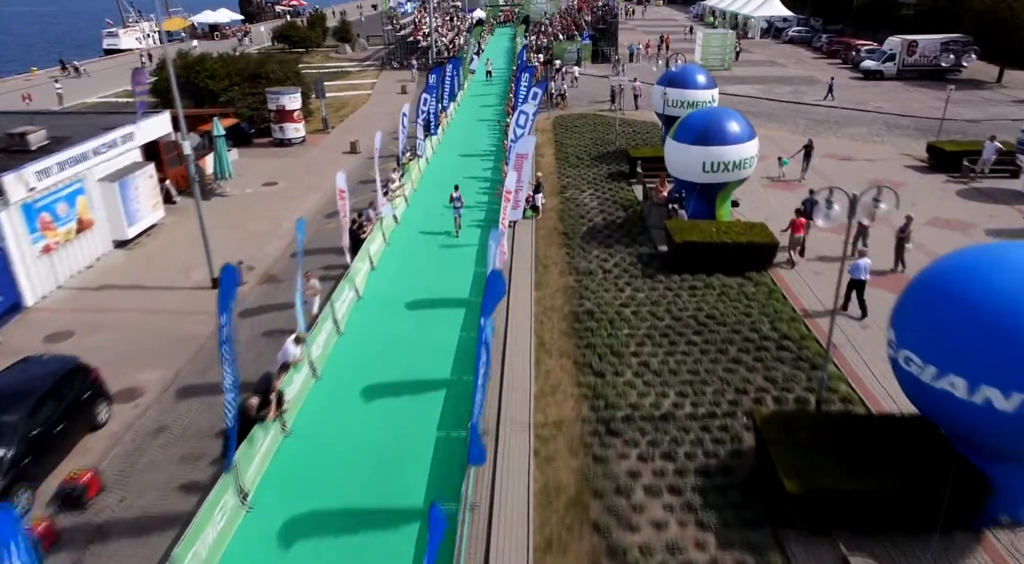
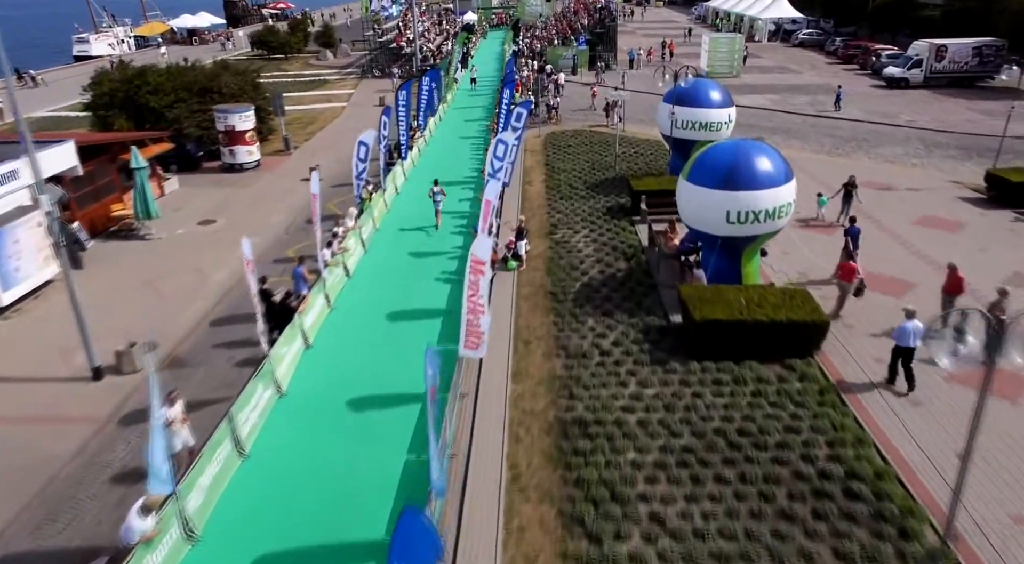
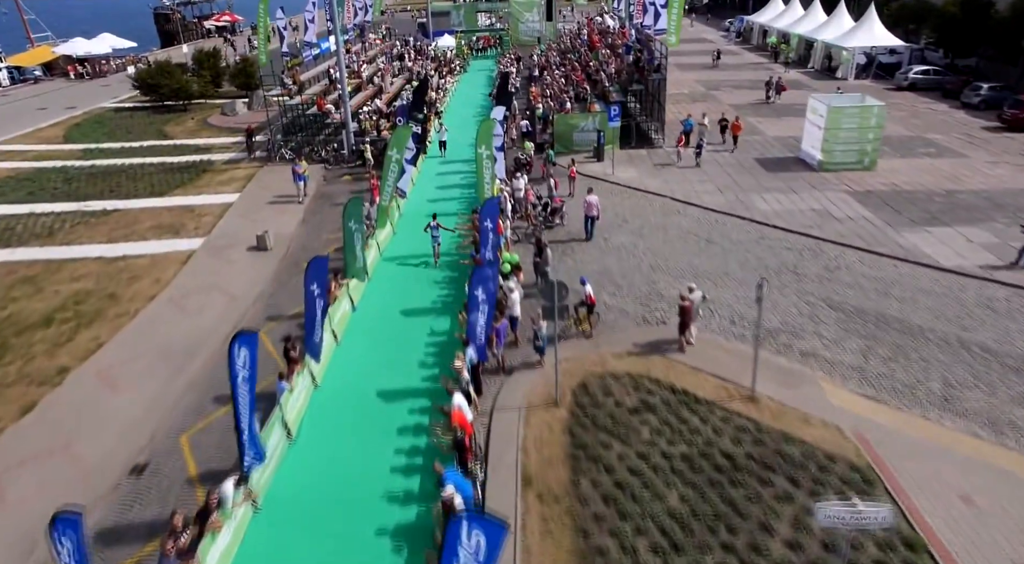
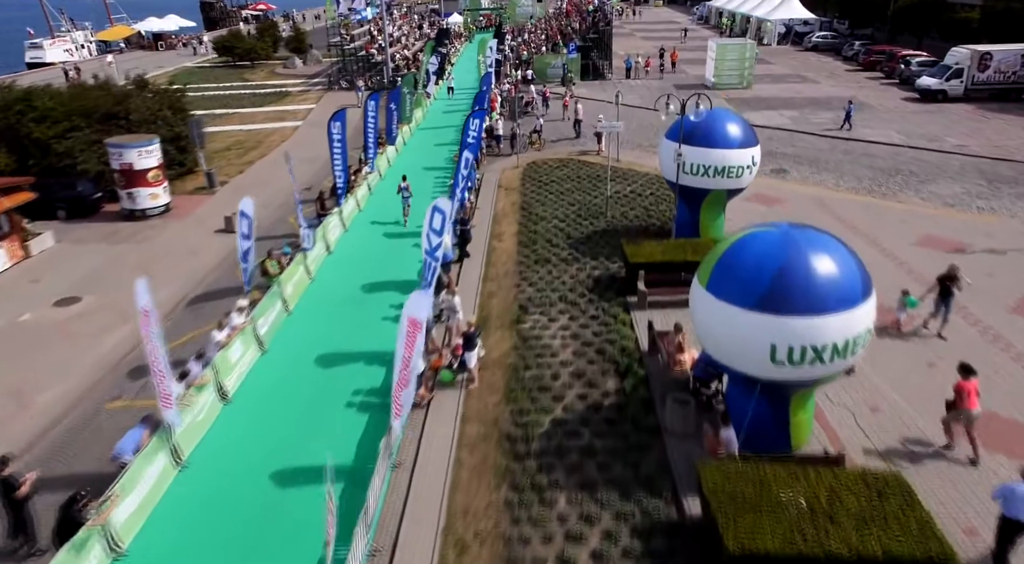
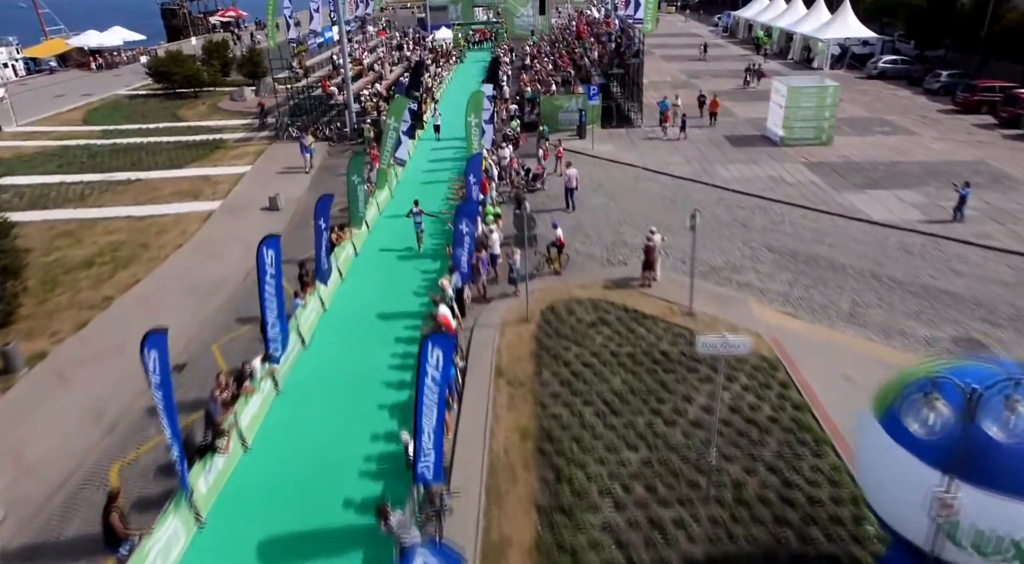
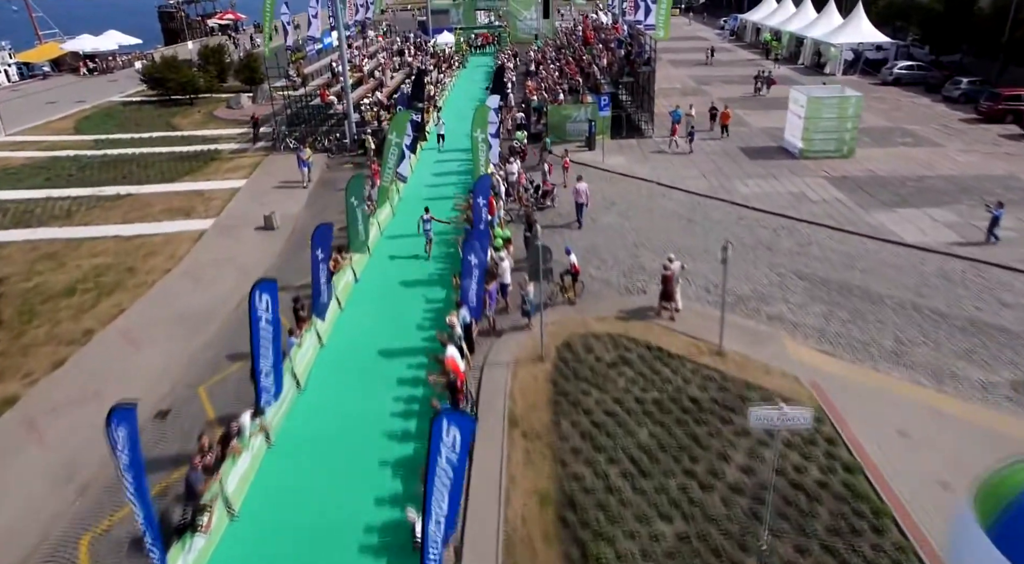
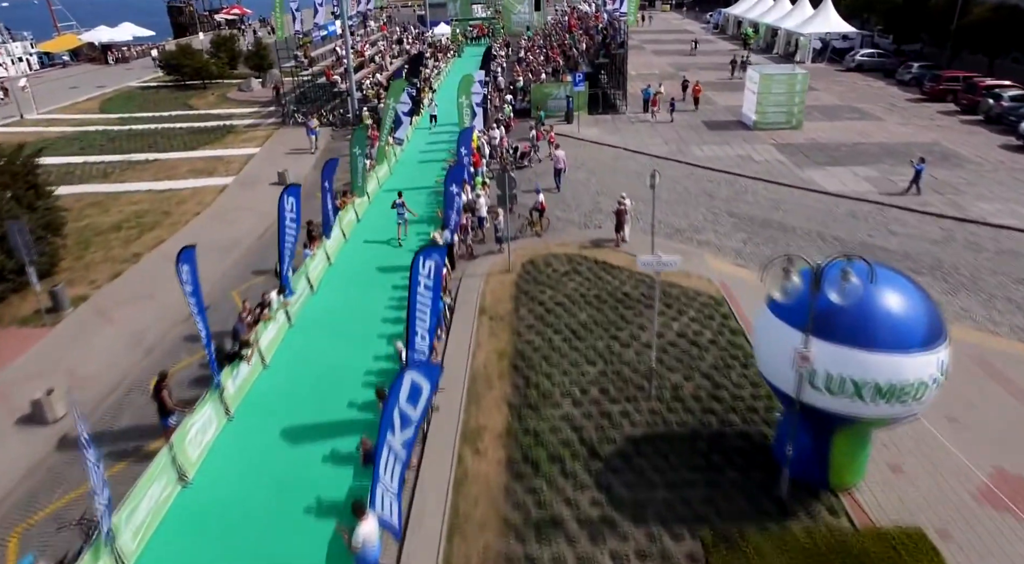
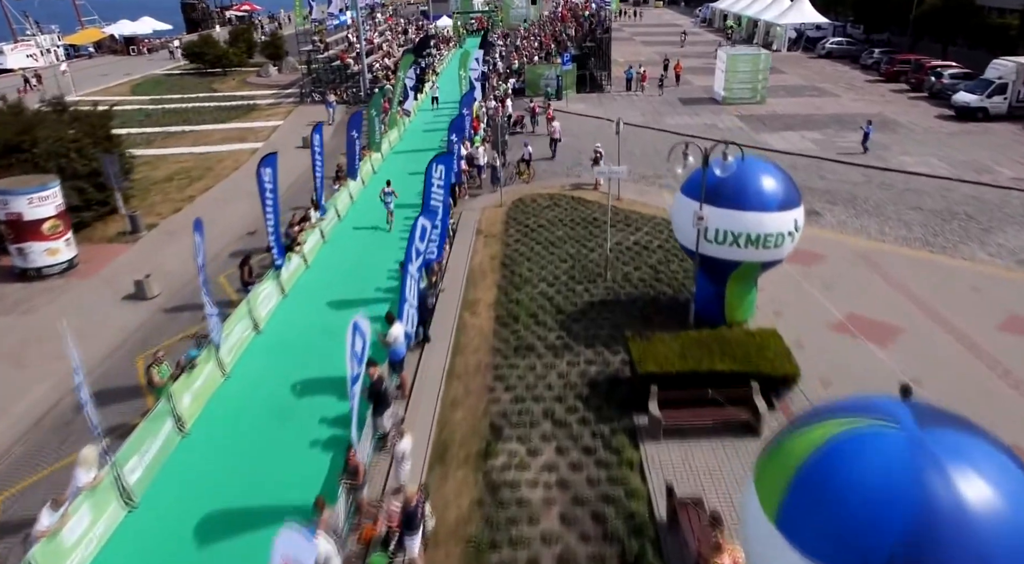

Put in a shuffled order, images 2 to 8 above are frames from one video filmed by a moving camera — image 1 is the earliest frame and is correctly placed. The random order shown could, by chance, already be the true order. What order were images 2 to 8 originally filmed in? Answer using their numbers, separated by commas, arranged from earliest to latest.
2, 4, 8, 7, 5, 6, 3
